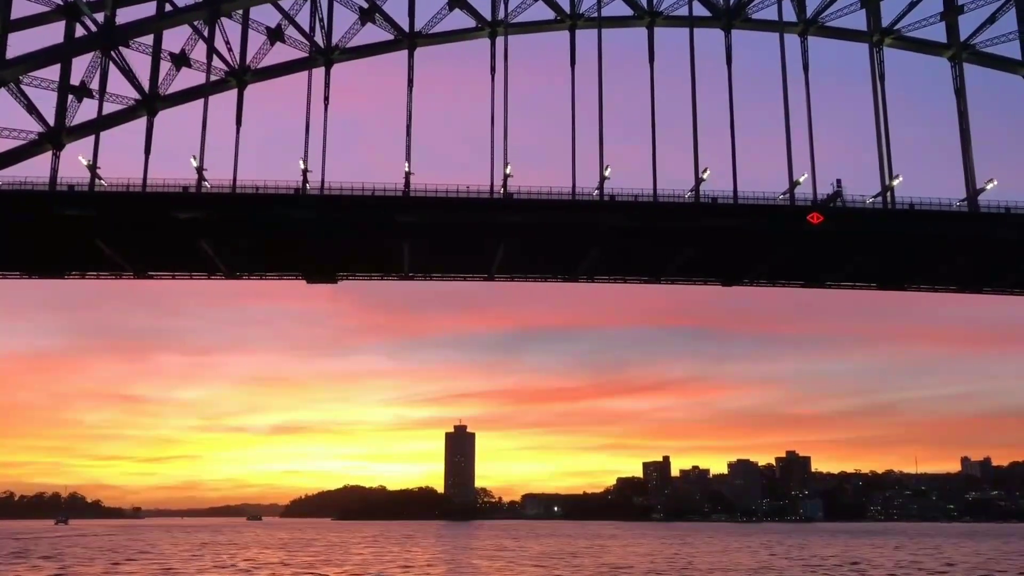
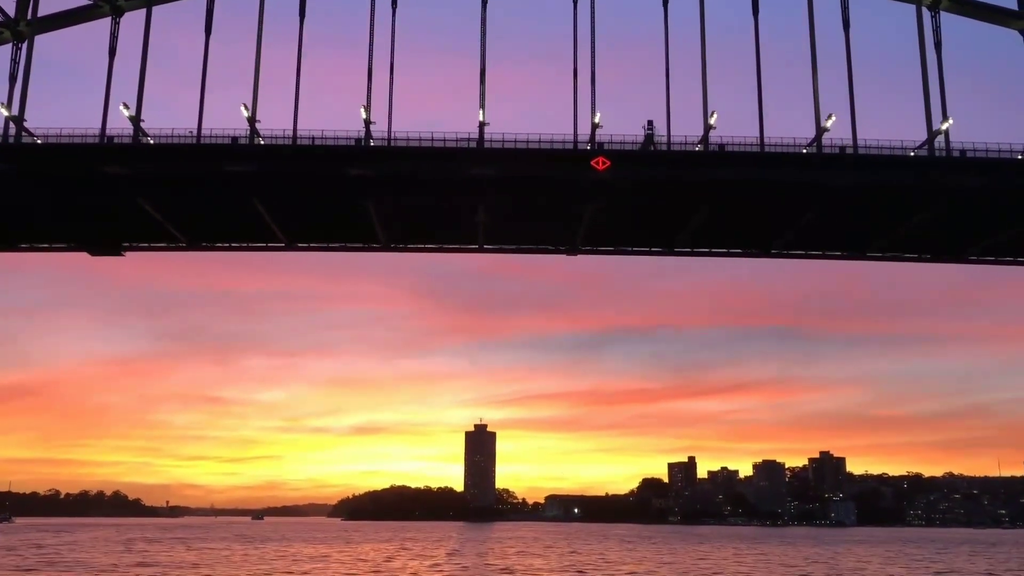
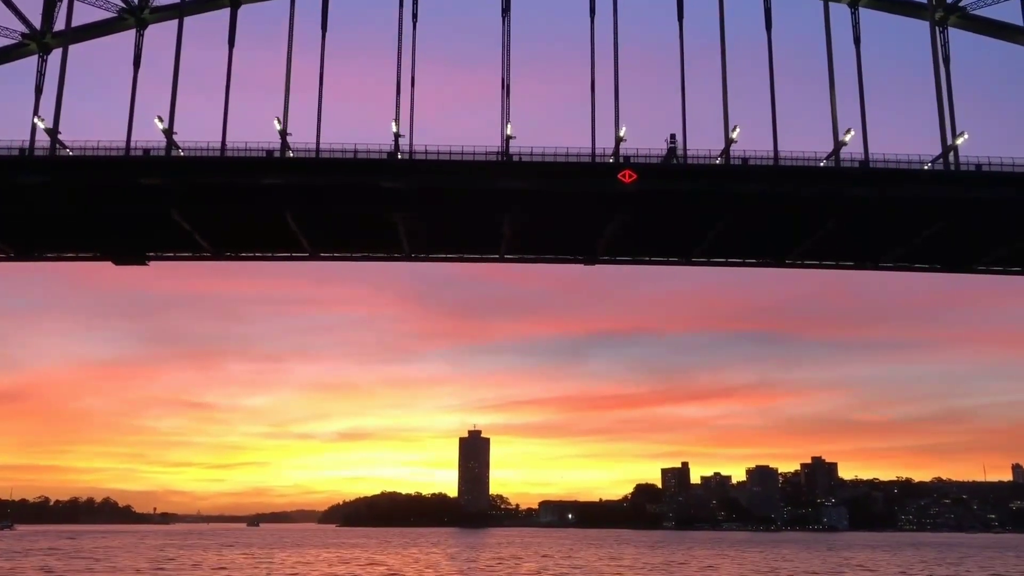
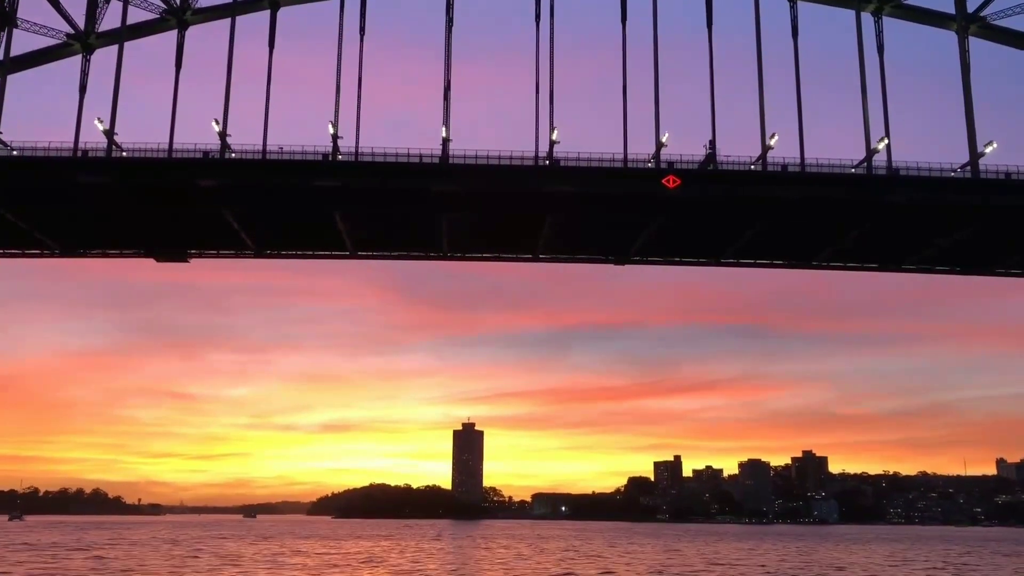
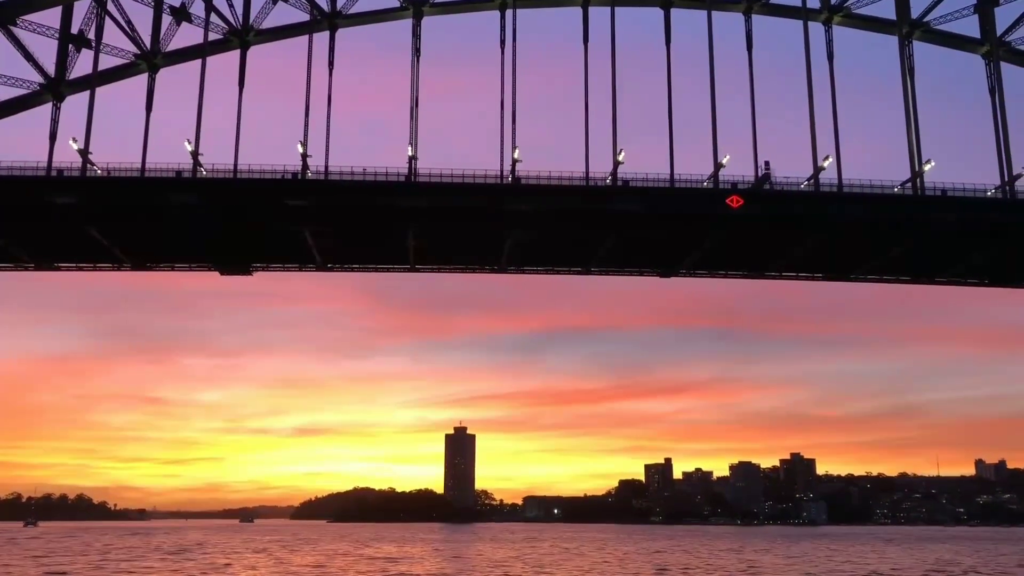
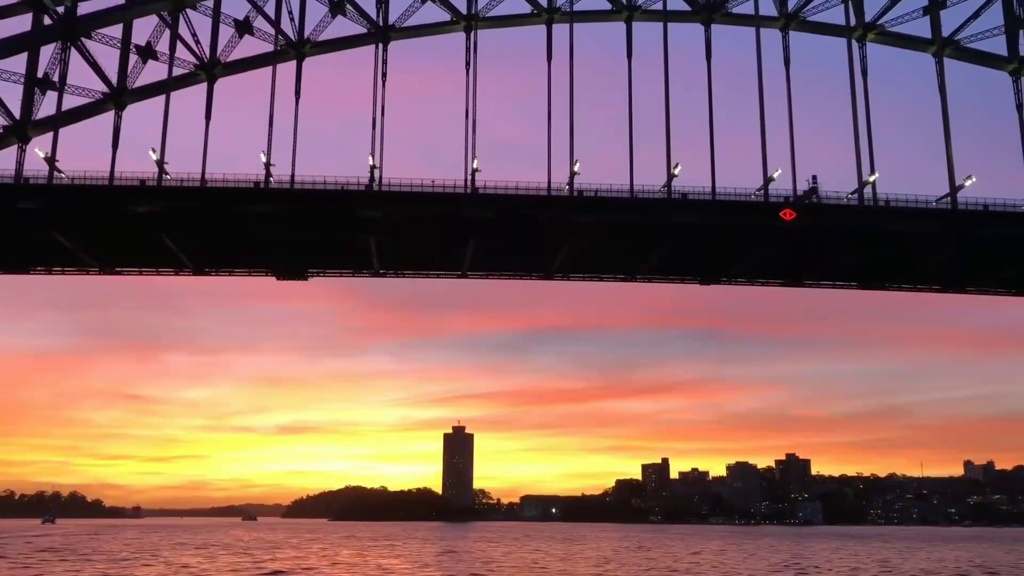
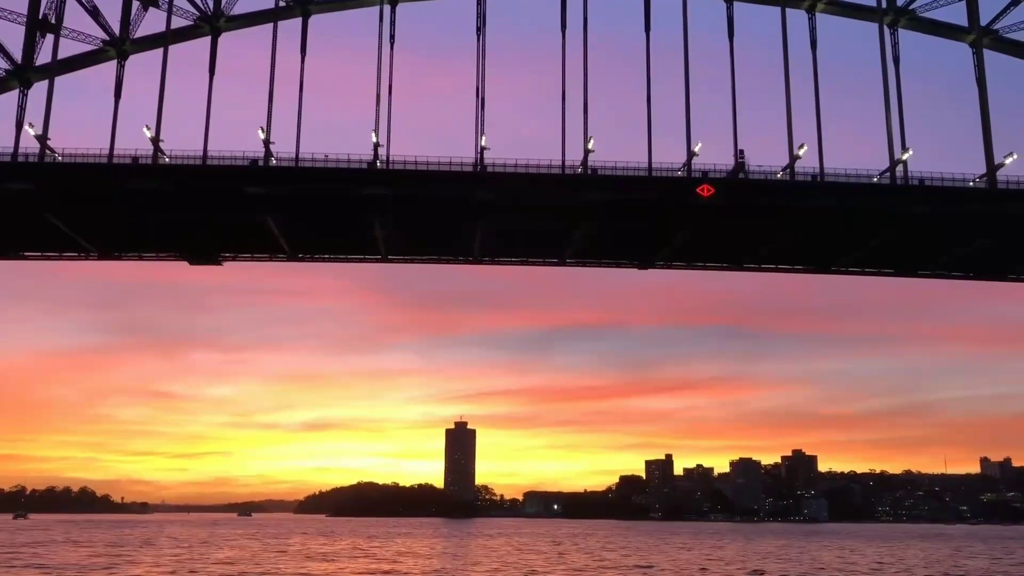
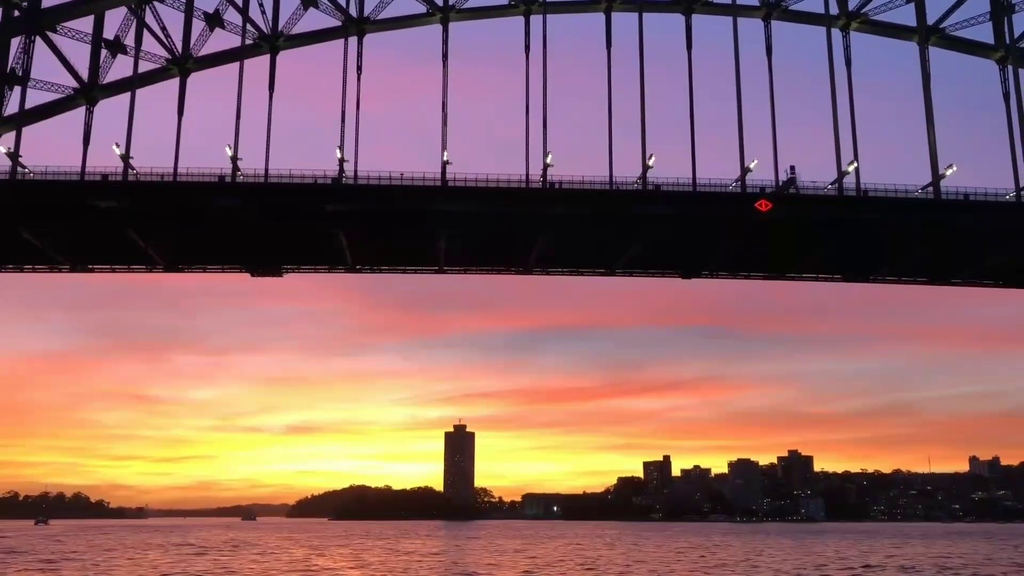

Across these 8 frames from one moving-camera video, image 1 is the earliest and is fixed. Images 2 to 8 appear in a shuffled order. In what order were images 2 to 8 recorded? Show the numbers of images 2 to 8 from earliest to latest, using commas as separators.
6, 8, 5, 7, 4, 3, 2
